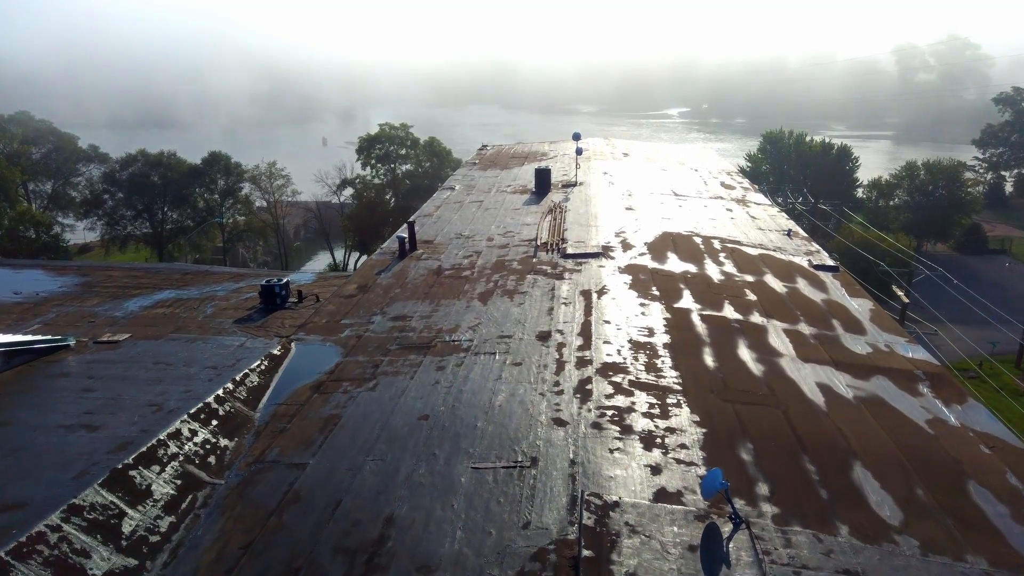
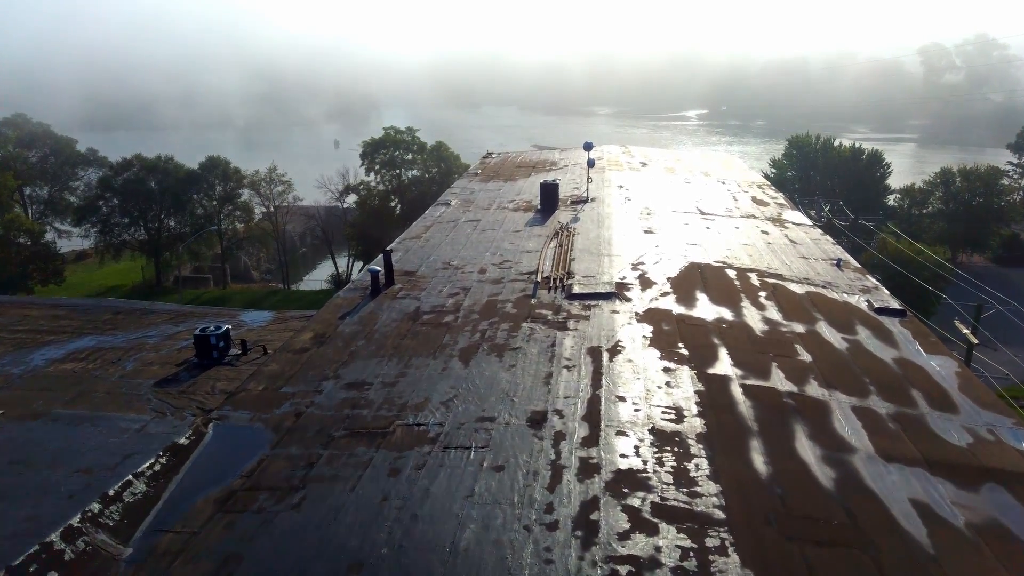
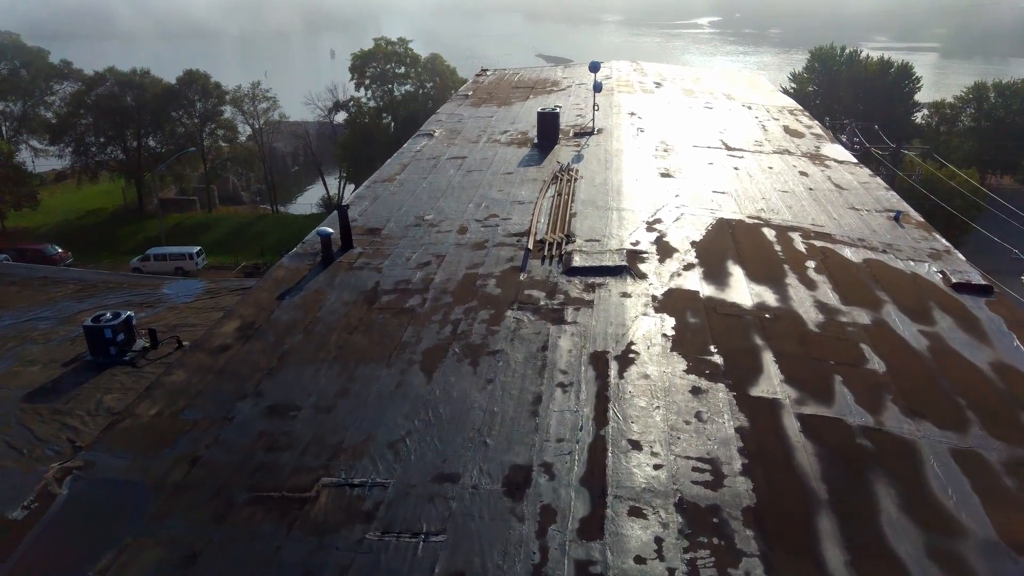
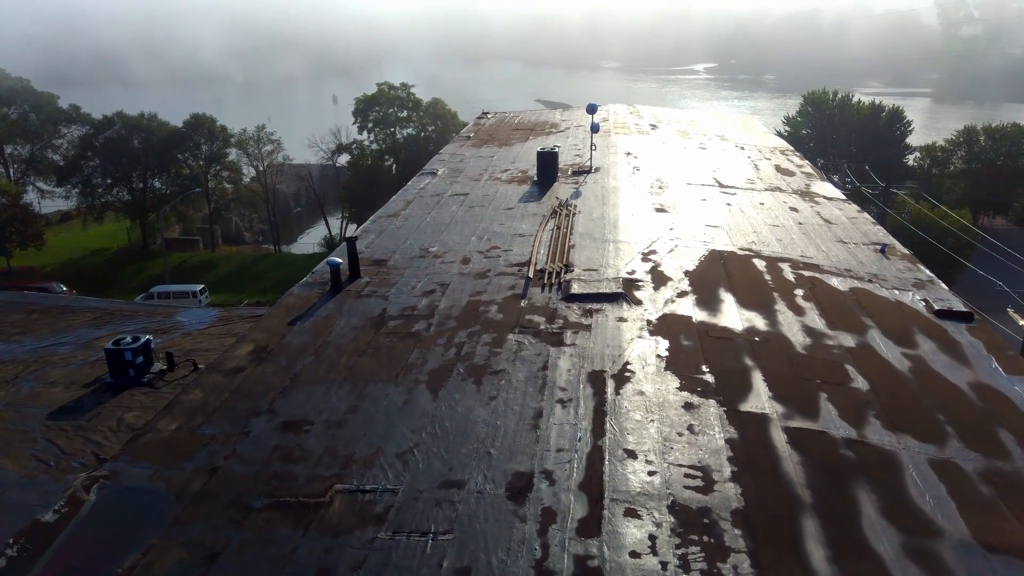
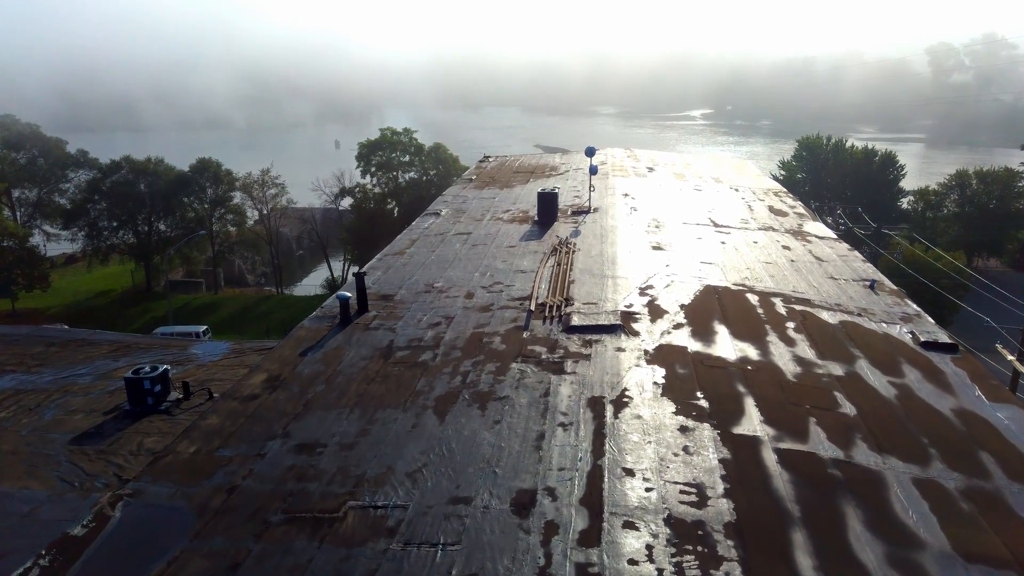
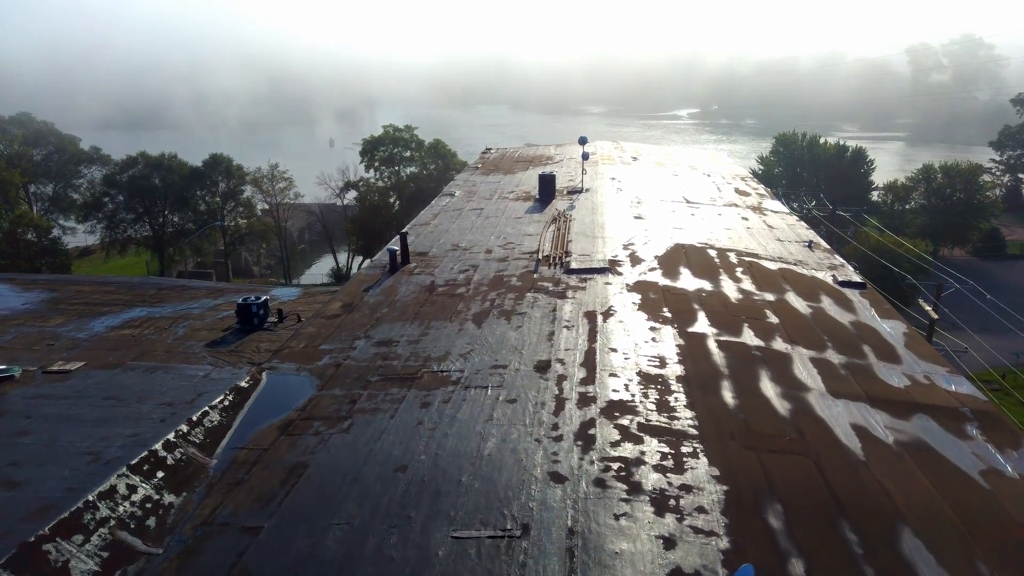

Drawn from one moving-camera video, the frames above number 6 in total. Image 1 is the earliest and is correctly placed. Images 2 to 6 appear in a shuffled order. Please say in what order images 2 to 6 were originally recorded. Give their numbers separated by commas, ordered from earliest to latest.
6, 2, 5, 4, 3
